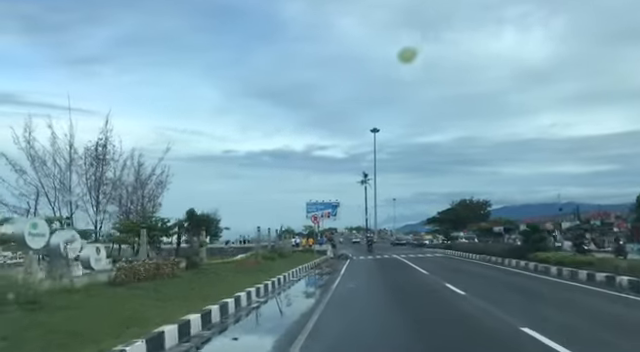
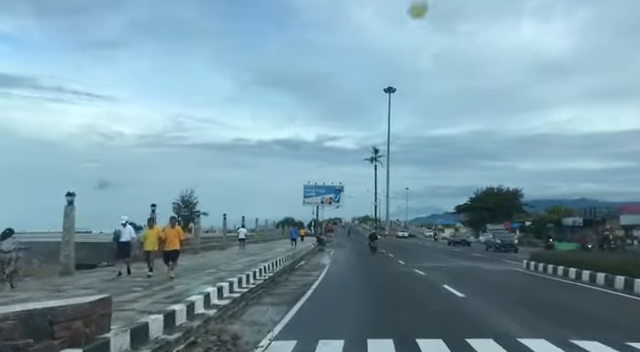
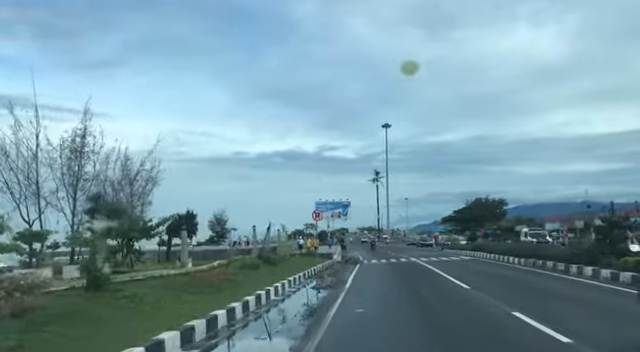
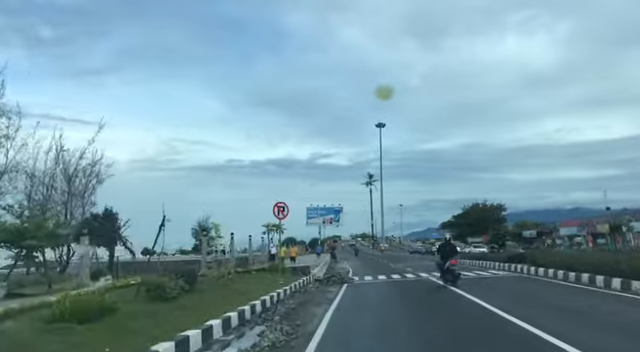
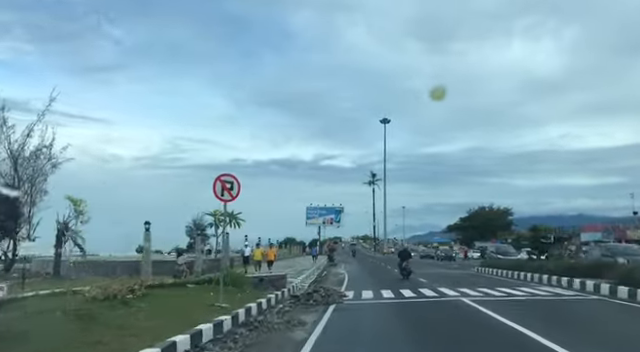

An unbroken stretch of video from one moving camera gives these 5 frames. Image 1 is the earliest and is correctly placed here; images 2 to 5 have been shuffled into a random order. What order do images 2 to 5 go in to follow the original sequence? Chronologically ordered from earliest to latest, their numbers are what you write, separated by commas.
3, 4, 5, 2
